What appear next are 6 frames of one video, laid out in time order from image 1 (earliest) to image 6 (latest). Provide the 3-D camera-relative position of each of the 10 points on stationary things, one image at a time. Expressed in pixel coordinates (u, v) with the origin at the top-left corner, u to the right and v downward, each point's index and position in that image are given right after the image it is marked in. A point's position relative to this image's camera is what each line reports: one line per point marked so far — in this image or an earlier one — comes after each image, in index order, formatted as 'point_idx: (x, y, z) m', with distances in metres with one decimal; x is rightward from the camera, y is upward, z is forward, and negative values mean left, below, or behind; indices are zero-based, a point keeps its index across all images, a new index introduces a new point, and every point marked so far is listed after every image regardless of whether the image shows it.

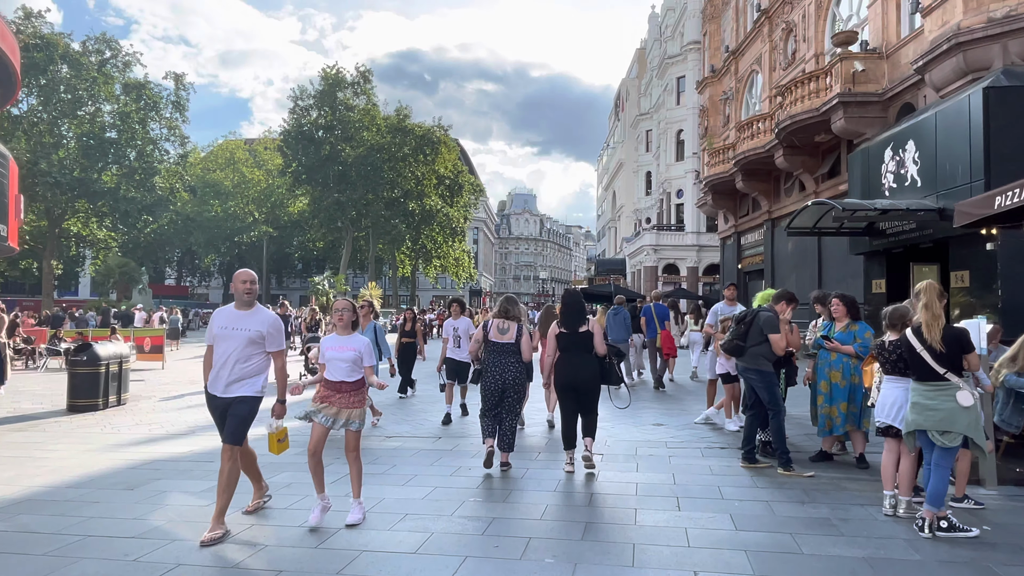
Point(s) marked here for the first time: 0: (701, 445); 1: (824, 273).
0: (+2.0, -1.7, +7.4) m
1: (+8.3, +0.4, +18.6) m
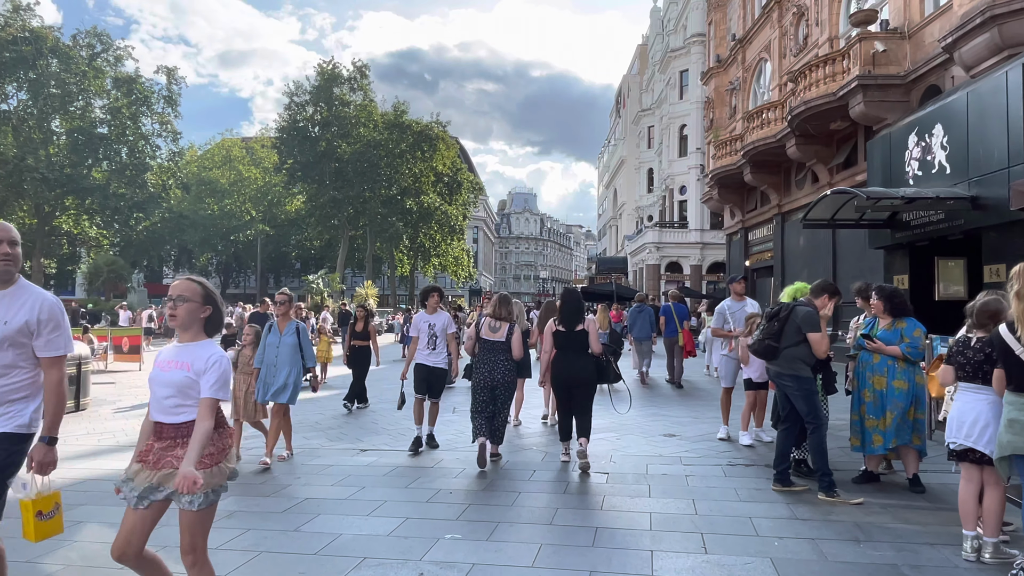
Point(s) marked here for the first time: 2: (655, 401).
0: (+1.9, -1.6, +6.4) m
1: (+8.3, +0.5, +17.6) m
2: (+2.3, -1.8, +11.3) m
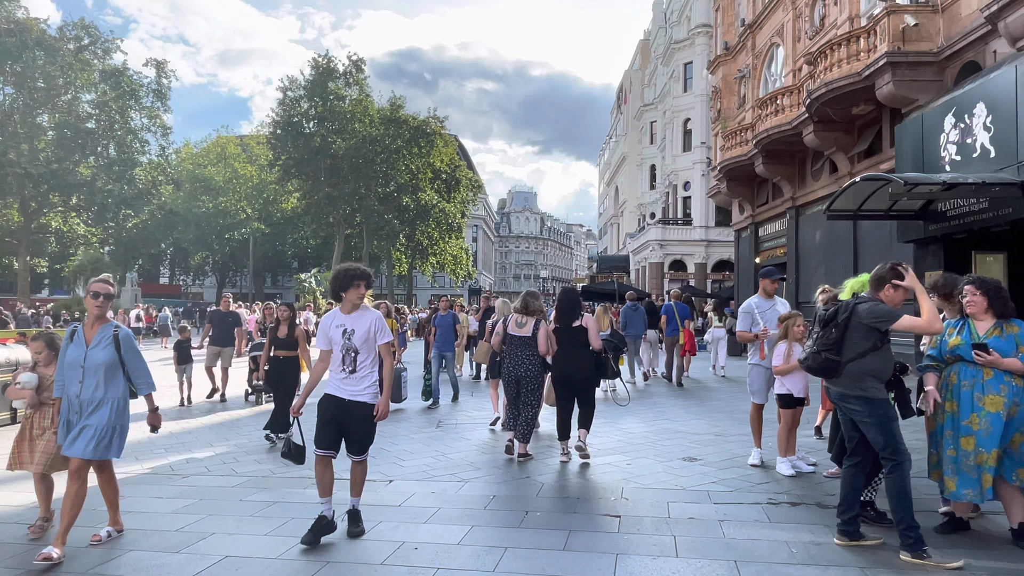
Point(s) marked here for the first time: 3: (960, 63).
0: (+1.8, -1.6, +5.1) m
1: (+8.2, +0.6, +16.3) m
2: (+2.2, -1.8, +10.1) m
3: (+8.2, +4.2, +12.8) m
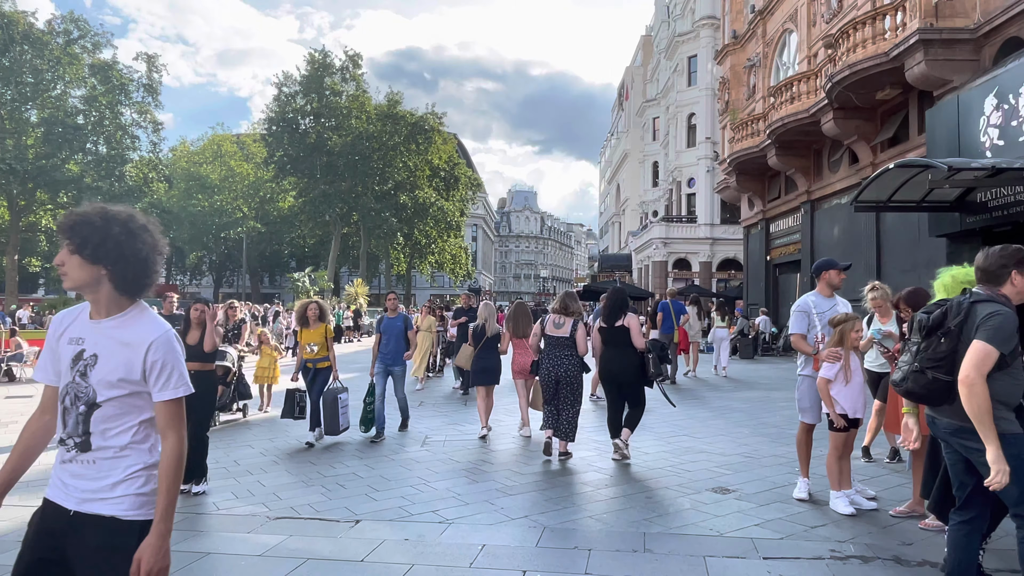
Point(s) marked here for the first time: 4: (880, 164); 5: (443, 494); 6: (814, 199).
0: (+1.8, -1.5, +4.0) m
1: (+8.1, +0.6, +15.2) m
2: (+2.2, -1.7, +9.0) m
3: (+8.2, +4.2, +11.7) m
4: (+8.1, +2.7, +15.2) m
5: (-0.5, -1.6, +5.4) m
6: (+8.1, +2.4, +18.7) m
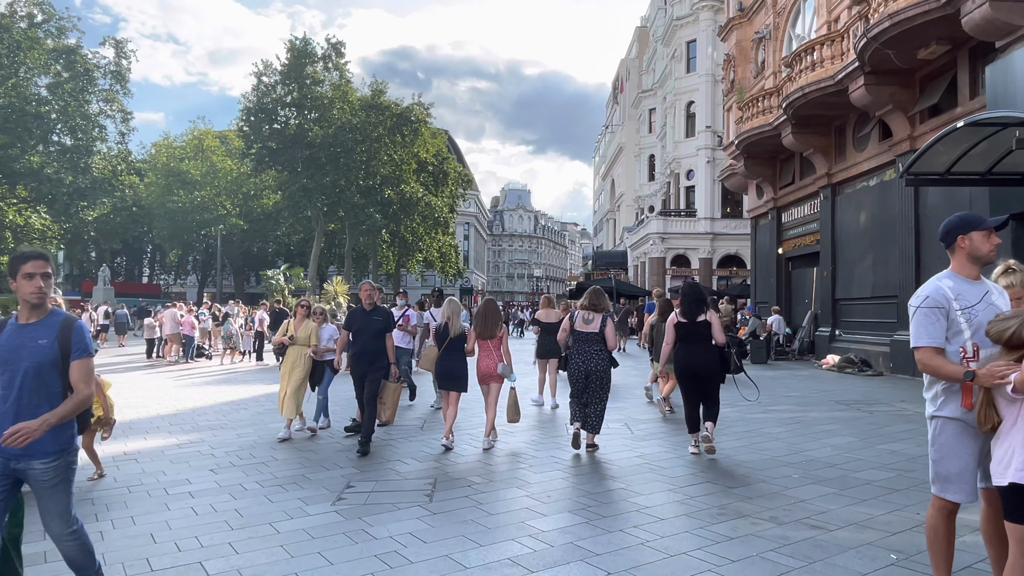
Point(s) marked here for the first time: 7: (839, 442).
0: (+1.5, -1.4, +1.8) m
1: (+7.7, +0.7, +13.0) m
2: (+1.8, -1.6, +6.7) m
3: (+7.8, +4.3, +9.5) m
4: (+7.7, +2.8, +13.0) m
5: (-0.9, -1.5, +3.2) m
6: (+7.7, +2.5, +16.5) m
7: (+3.4, -1.6, +7.1) m
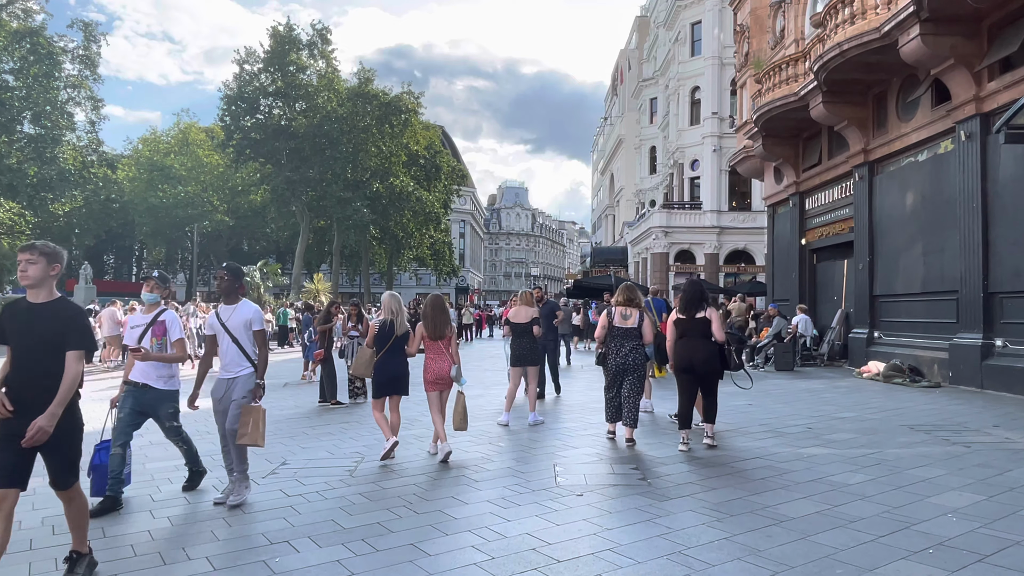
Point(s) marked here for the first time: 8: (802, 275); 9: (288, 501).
0: (+1.2, -1.3, -0.5) m
1: (+7.4, +0.8, +10.7) m
2: (+1.6, -1.5, +4.4) m
3: (+7.5, +4.4, +7.1) m
4: (+7.4, +2.9, +10.7) m
5: (-1.1, -1.4, +0.8) m
6: (+7.4, +2.6, +14.2) m
7: (+3.1, -1.5, +4.8) m
8: (+7.3, +0.3, +17.5) m
9: (-1.6, -1.5, +4.8) m
